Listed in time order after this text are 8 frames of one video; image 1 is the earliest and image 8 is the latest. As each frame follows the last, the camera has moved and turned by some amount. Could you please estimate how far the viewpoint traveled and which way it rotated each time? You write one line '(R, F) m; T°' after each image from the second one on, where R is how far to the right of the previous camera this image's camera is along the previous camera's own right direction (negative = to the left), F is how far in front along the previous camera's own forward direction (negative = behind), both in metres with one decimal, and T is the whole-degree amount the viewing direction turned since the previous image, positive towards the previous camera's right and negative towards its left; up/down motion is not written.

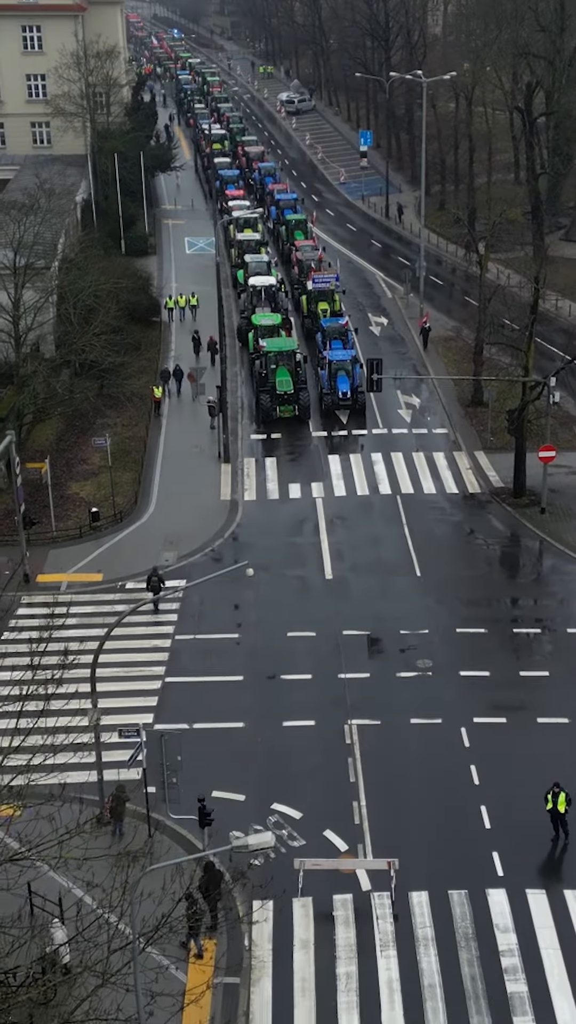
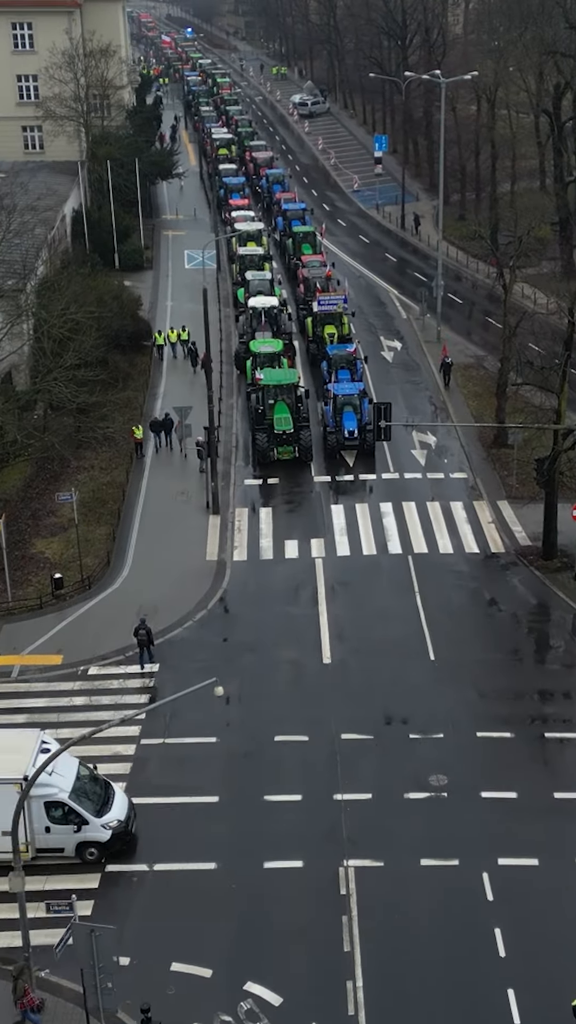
(+0.6, +5.1) m; -1°
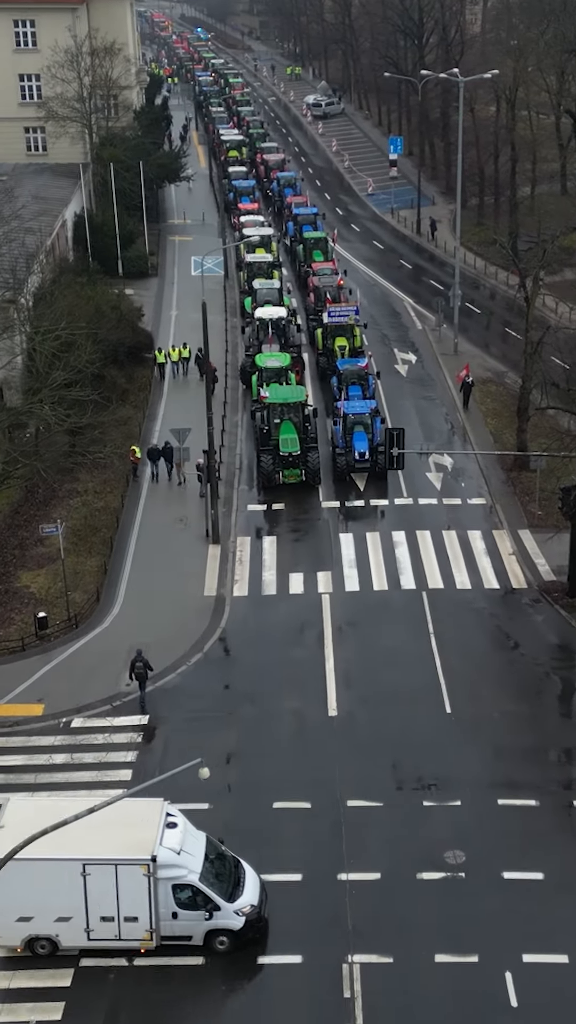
(+0.3, +2.5) m; -1°
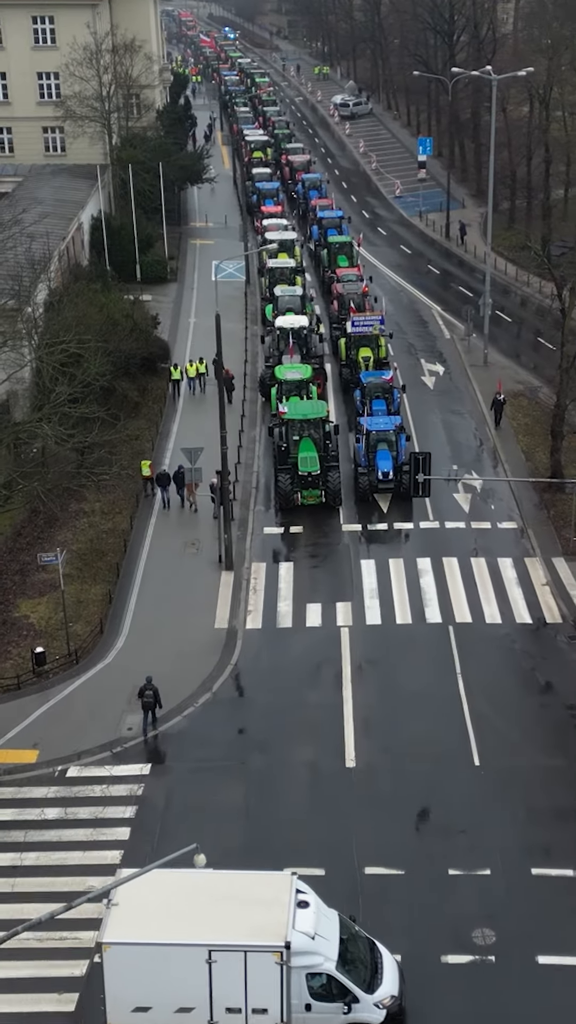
(+0.2, +2.1) m; -1°
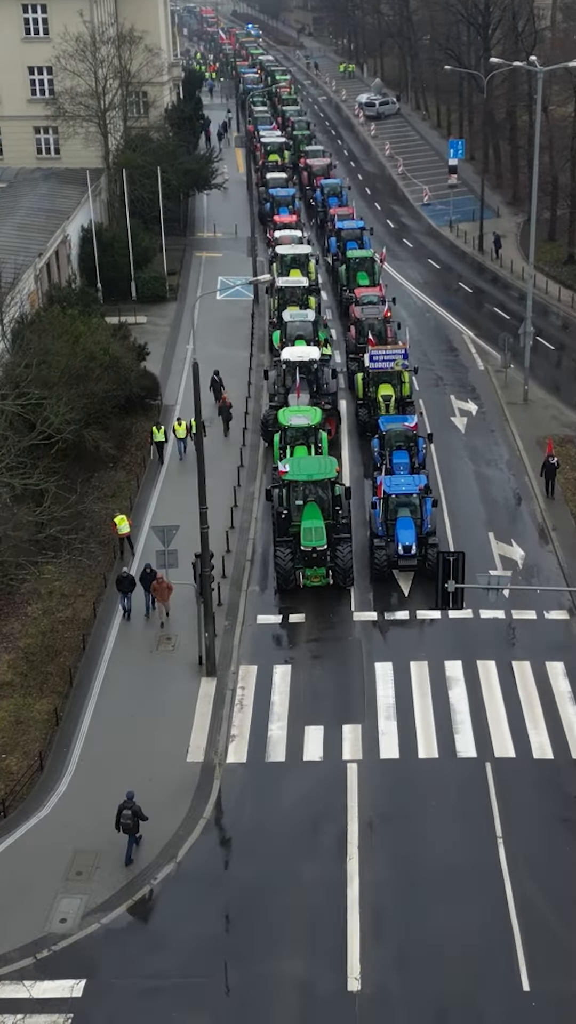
(+0.6, +6.4) m; -1°
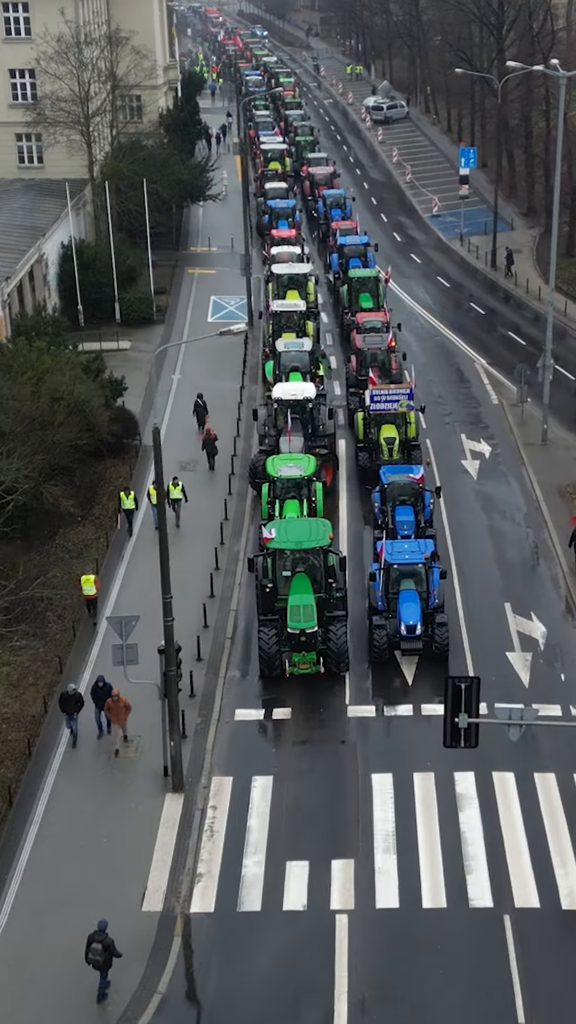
(+0.5, +4.0) m; 0°
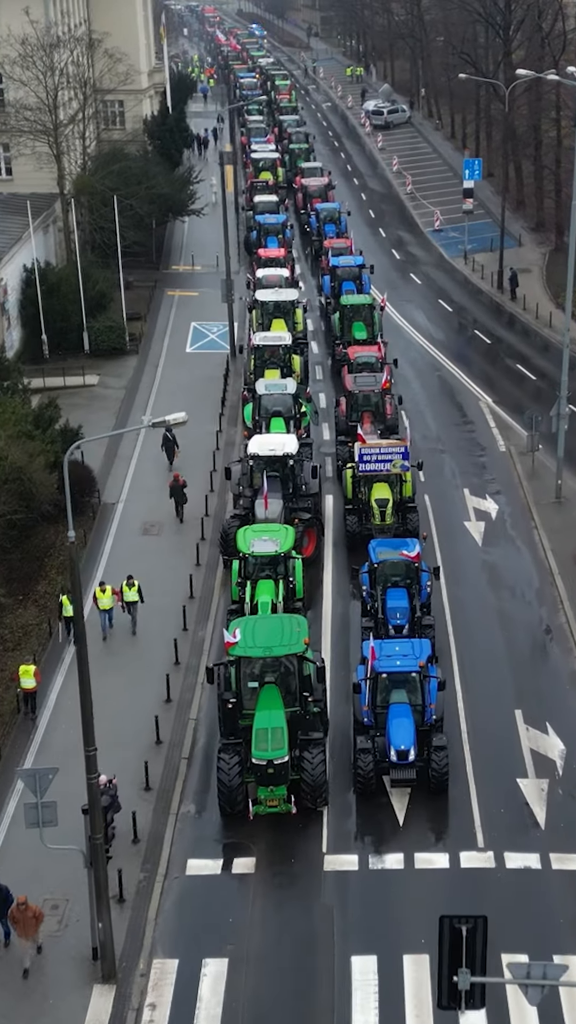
(+0.7, +4.4) m; 0°
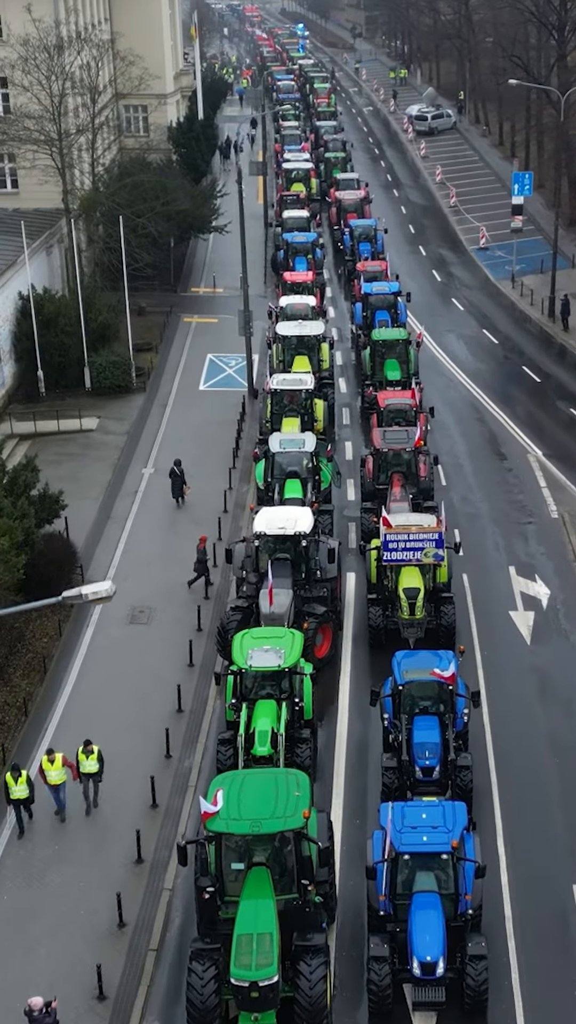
(+0.6, +4.8) m; -2°
